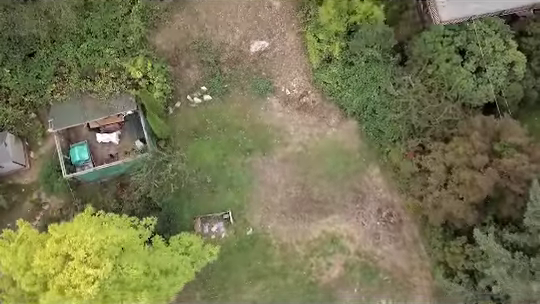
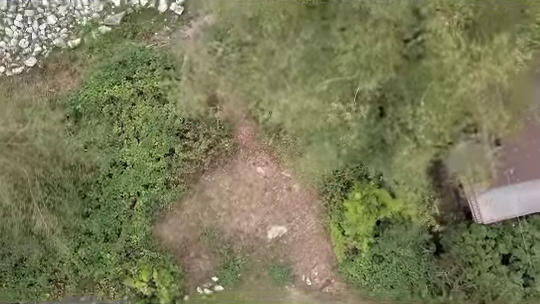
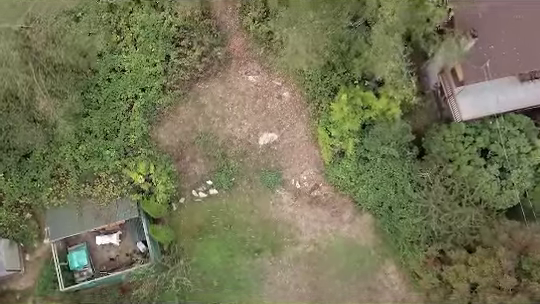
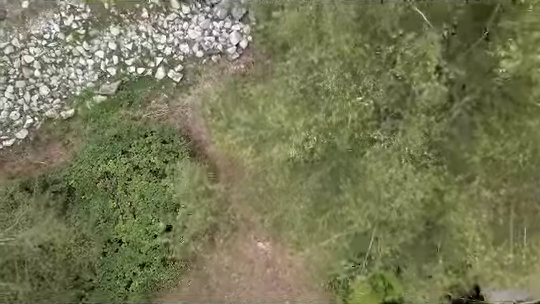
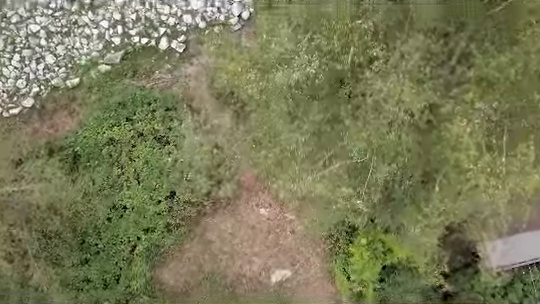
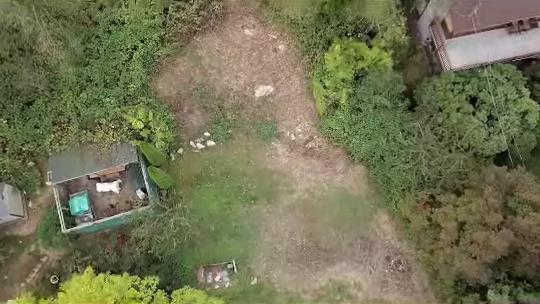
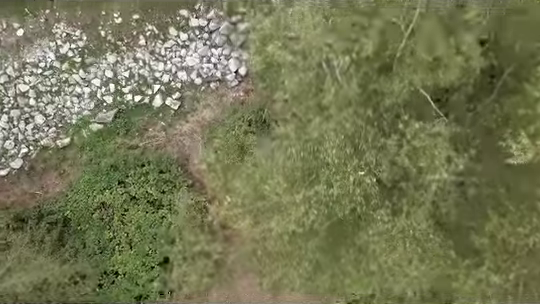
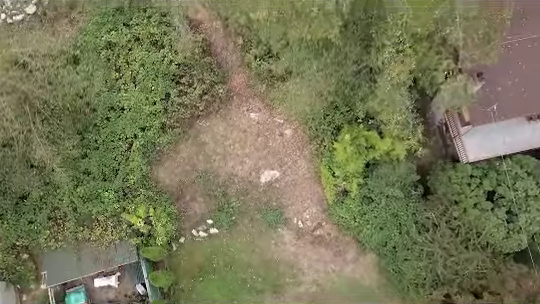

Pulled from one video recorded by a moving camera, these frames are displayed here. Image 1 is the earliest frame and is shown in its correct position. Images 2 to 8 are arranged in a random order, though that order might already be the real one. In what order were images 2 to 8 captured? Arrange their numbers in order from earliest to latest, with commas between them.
6, 3, 8, 2, 5, 4, 7
